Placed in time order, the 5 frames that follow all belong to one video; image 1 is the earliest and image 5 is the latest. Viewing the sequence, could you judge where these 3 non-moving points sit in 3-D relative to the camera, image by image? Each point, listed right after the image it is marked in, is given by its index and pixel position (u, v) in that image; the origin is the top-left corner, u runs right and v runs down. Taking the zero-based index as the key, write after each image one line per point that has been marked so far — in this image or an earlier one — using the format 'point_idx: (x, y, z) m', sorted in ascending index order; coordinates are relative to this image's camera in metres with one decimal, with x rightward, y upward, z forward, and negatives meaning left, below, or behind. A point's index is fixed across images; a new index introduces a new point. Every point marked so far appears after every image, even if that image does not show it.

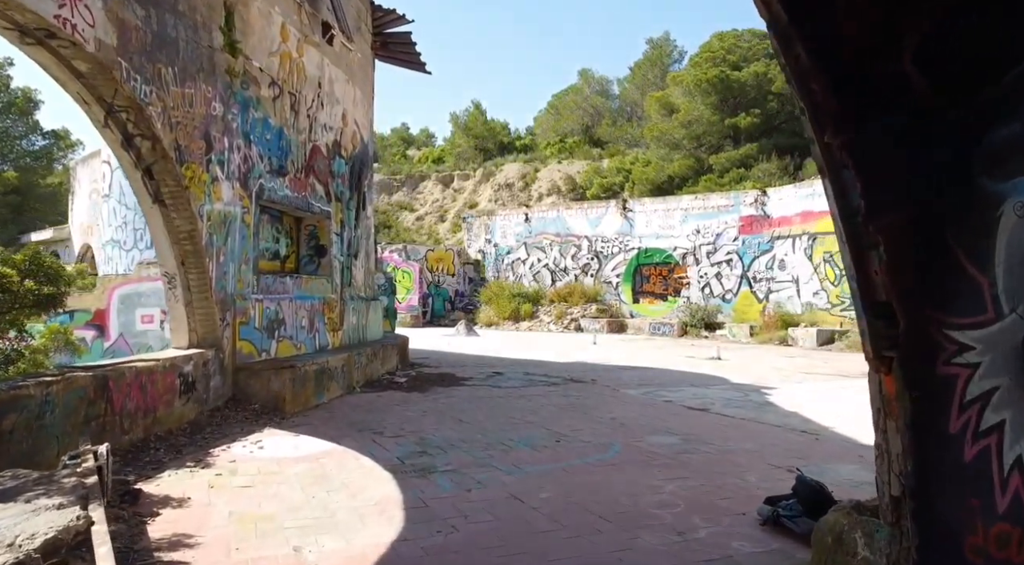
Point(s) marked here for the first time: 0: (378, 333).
0: (-2.4, -0.9, +12.7) m
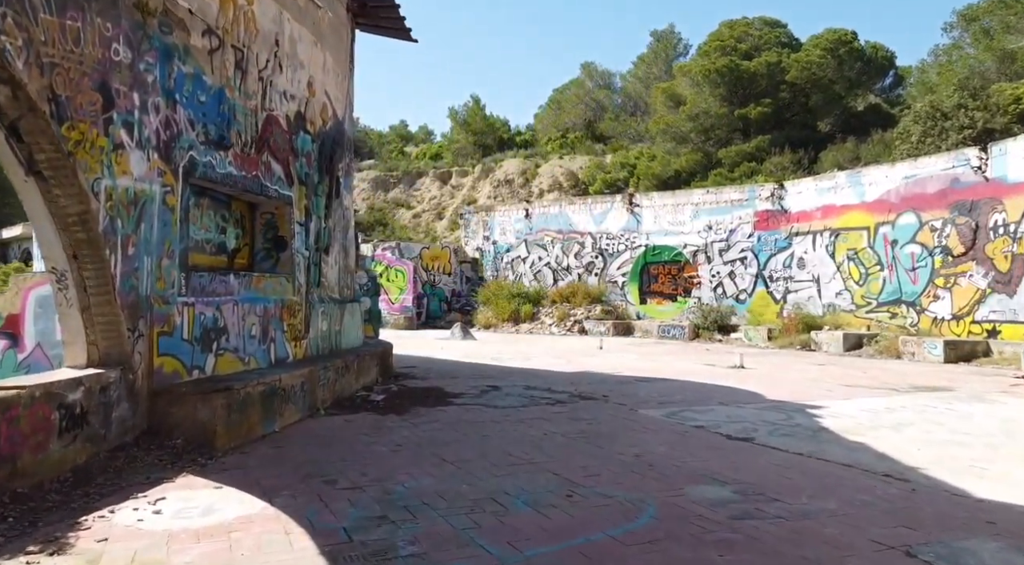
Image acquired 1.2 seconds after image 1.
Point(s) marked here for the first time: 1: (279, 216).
0: (-2.4, -0.9, +11.0) m
1: (-2.7, +0.8, +8.3) m
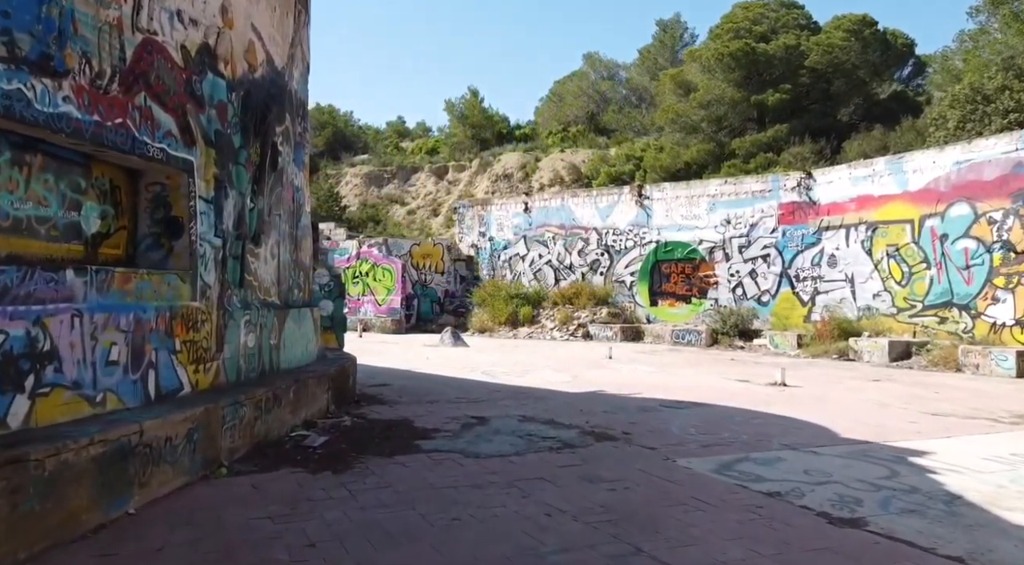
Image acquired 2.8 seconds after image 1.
0: (-2.5, -0.9, +8.6) m
1: (-2.8, +0.8, +5.9) m
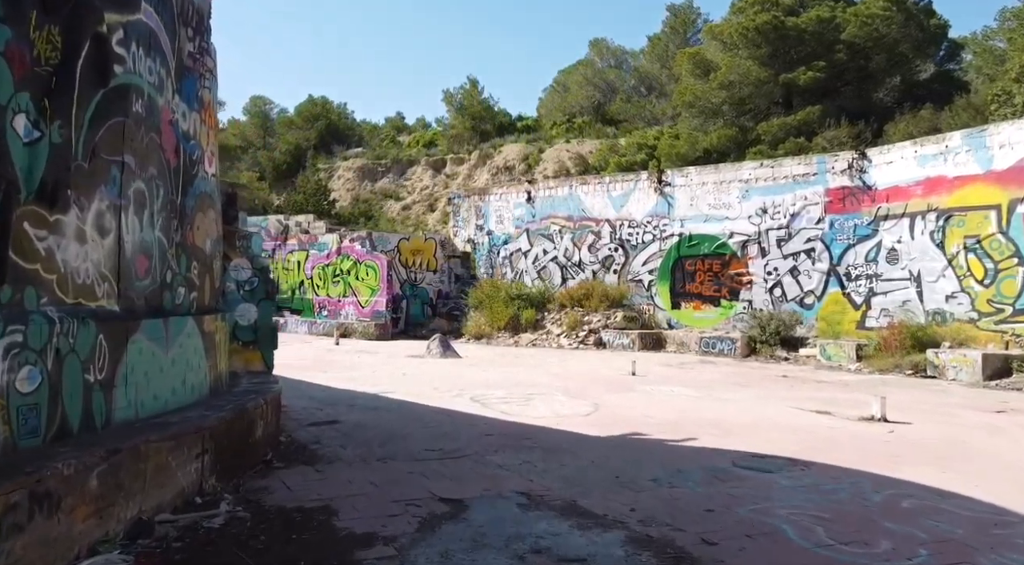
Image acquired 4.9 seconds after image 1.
0: (-2.5, -0.8, +5.4) m
1: (-2.8, +0.8, +2.7) m
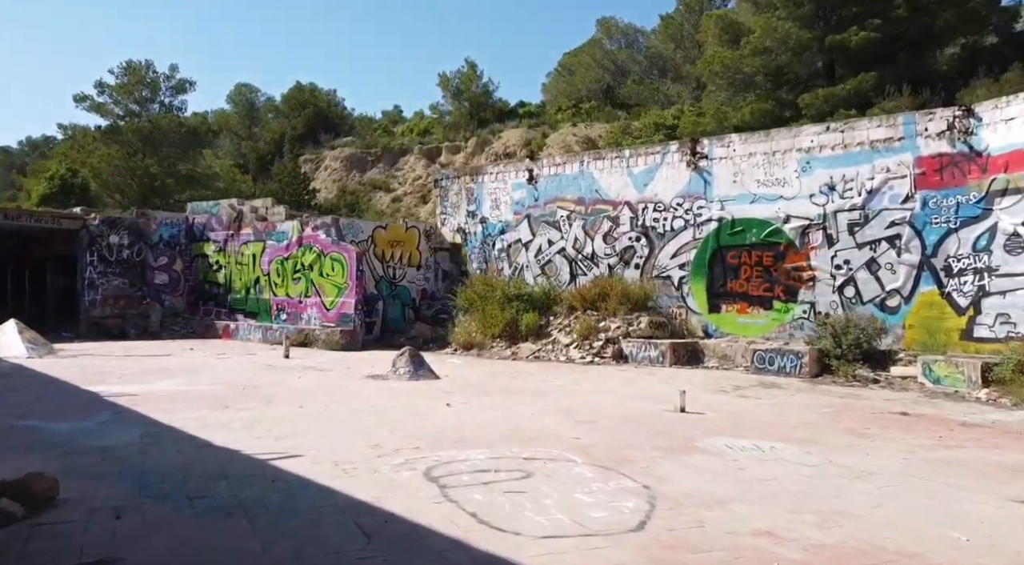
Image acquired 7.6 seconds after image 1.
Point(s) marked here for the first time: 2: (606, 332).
0: (-2.6, -0.7, +1.1) m
1: (-2.9, +0.9, -1.6) m
2: (+2.2, -1.1, +16.8) m
